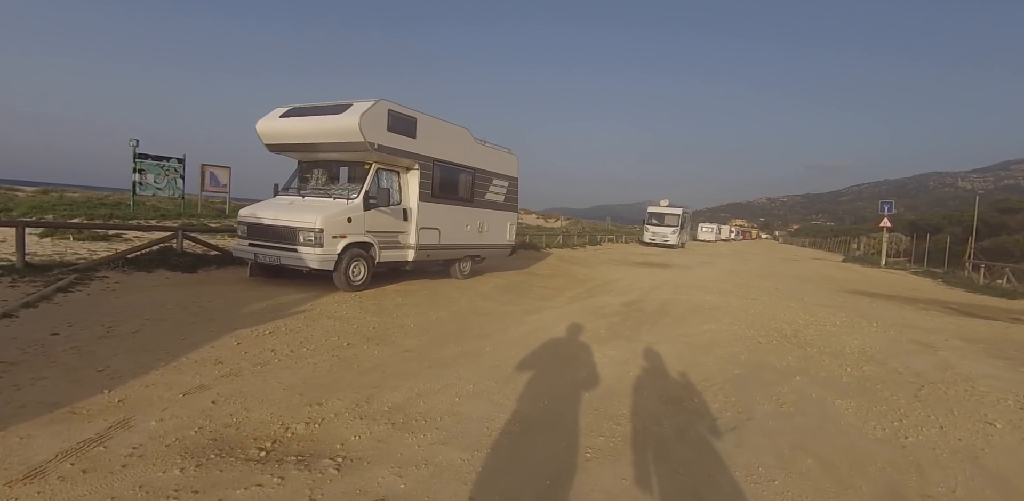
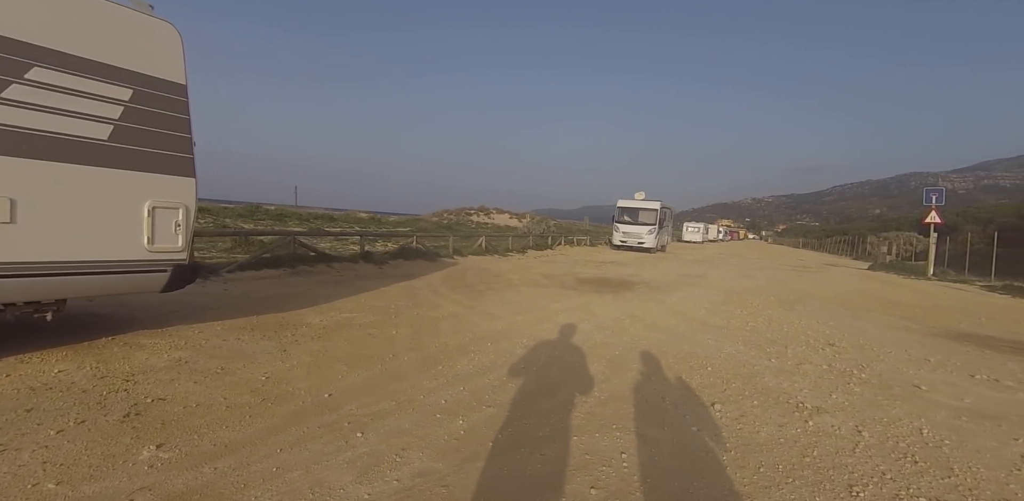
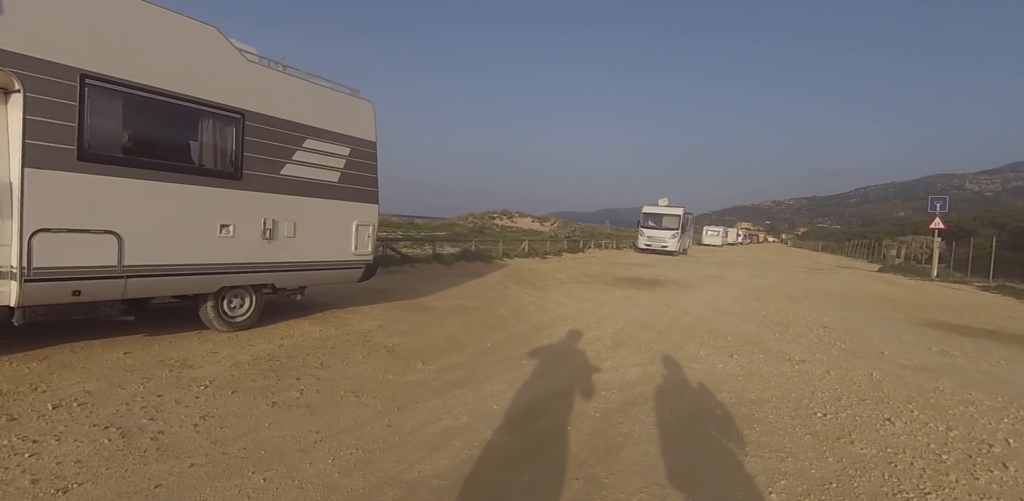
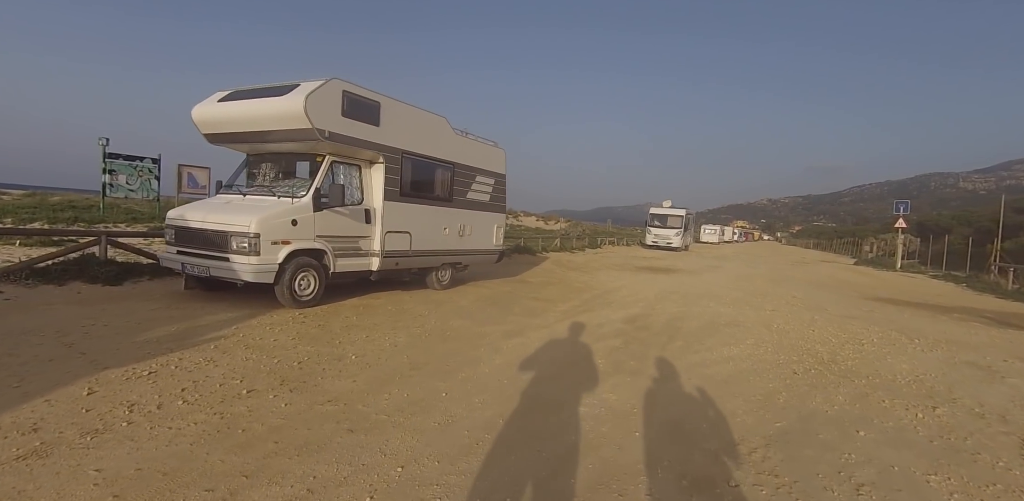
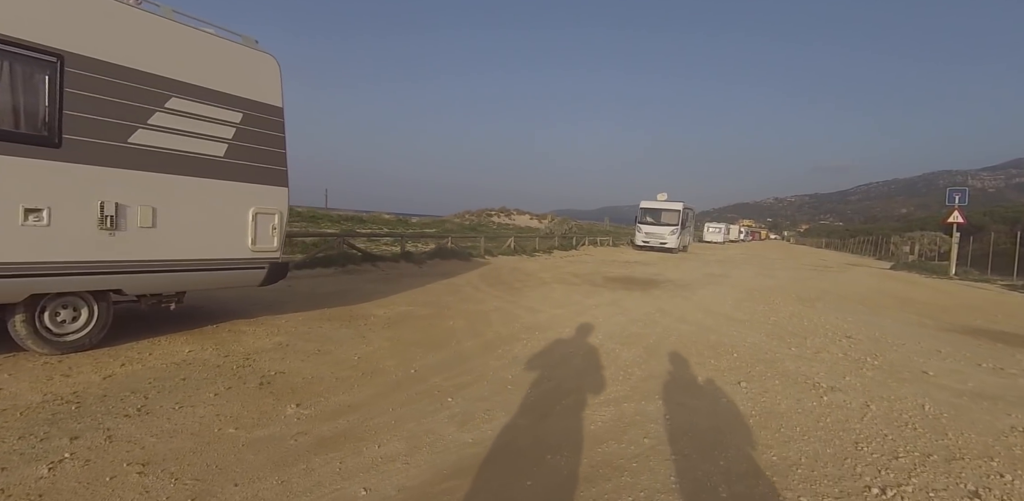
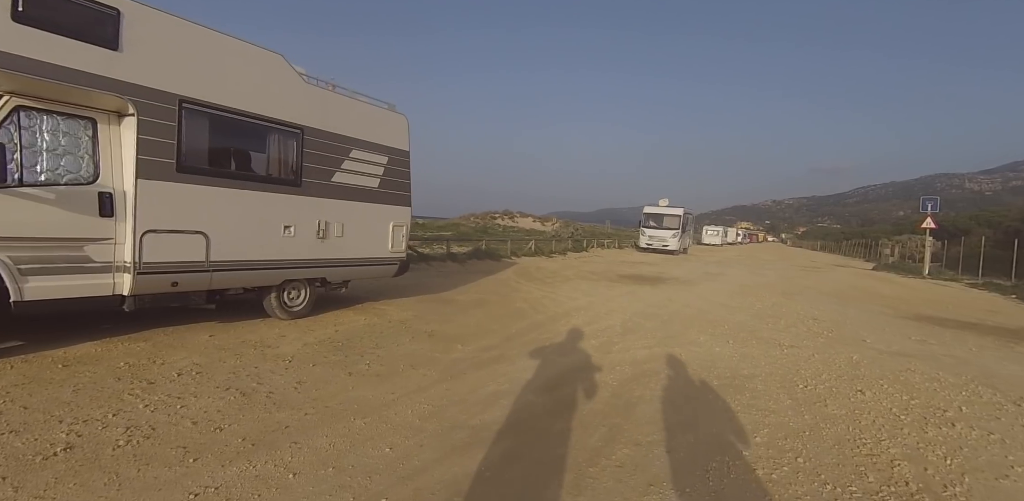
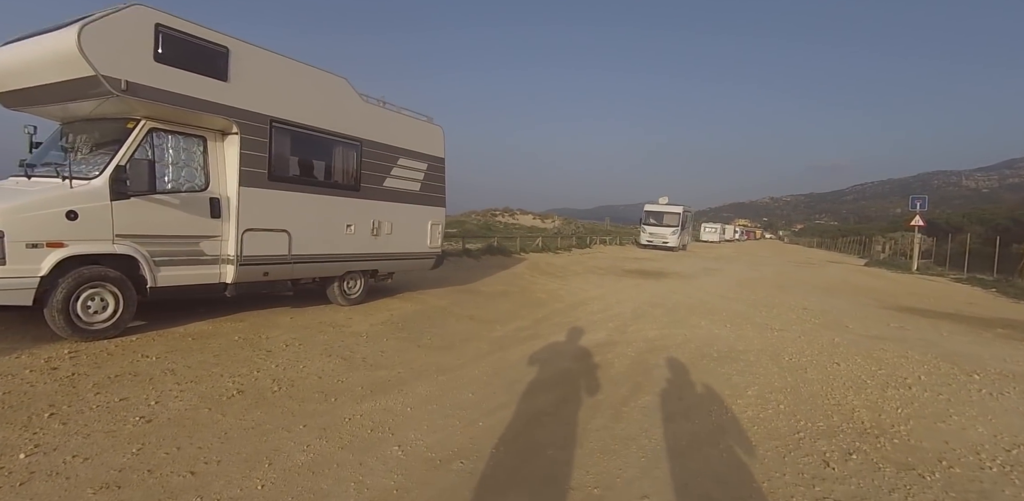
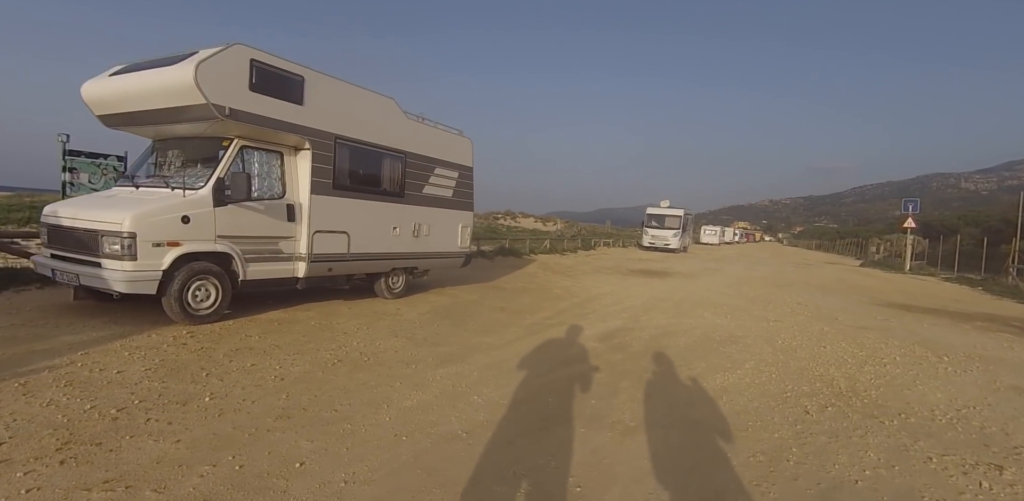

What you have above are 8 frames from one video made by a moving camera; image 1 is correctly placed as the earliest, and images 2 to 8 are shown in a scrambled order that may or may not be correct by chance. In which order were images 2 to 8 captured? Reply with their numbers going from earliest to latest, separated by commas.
4, 8, 7, 6, 3, 5, 2
